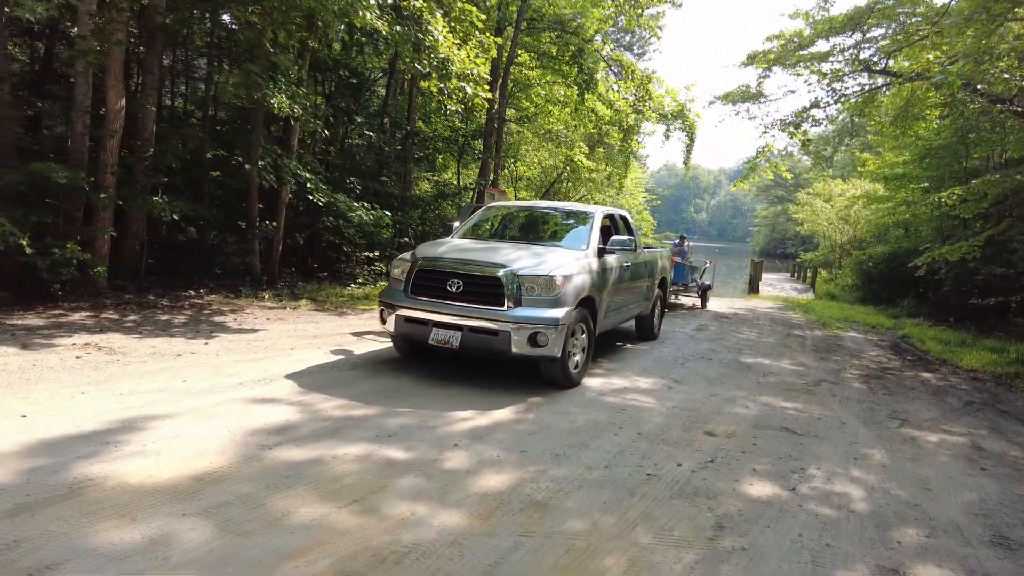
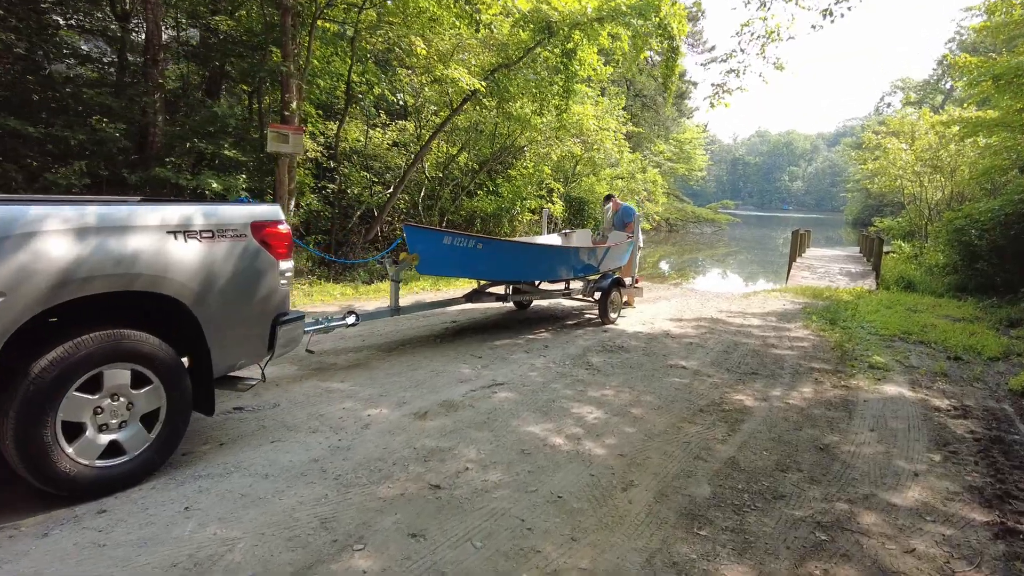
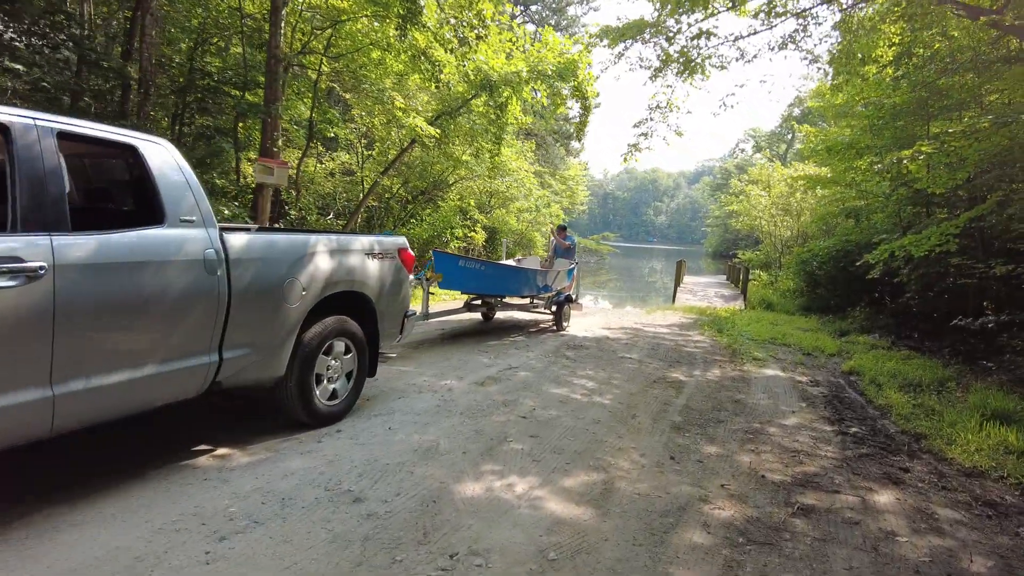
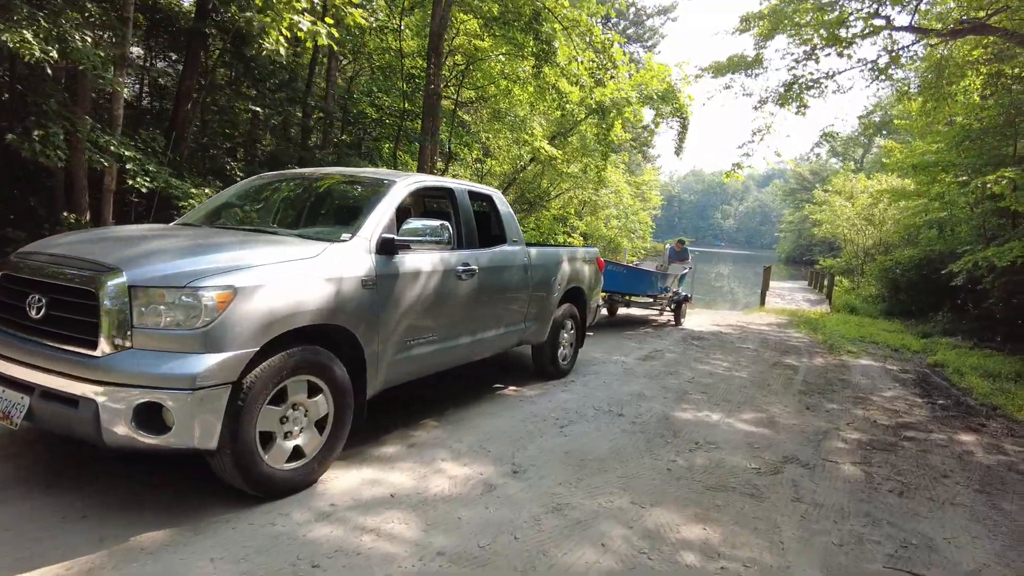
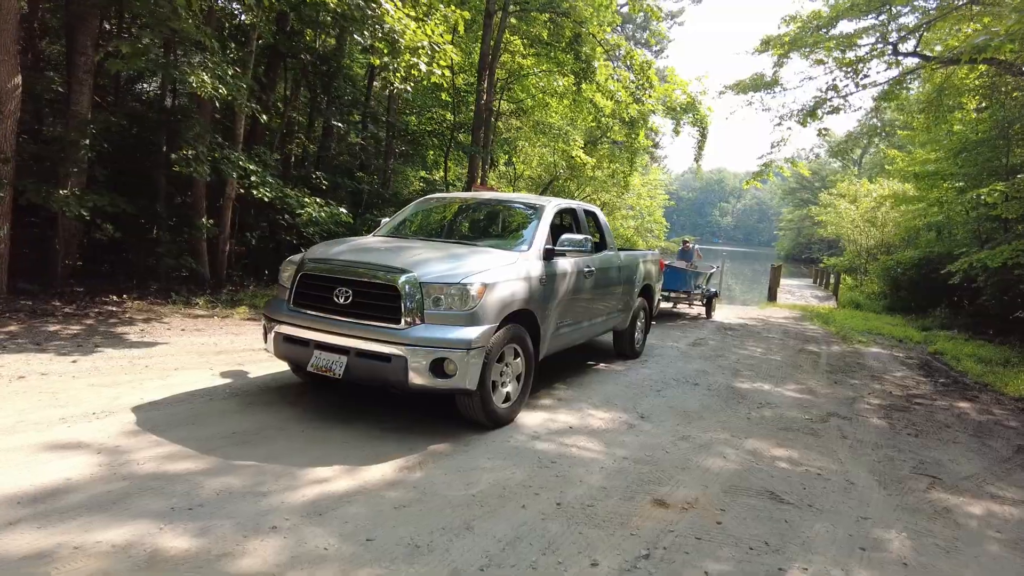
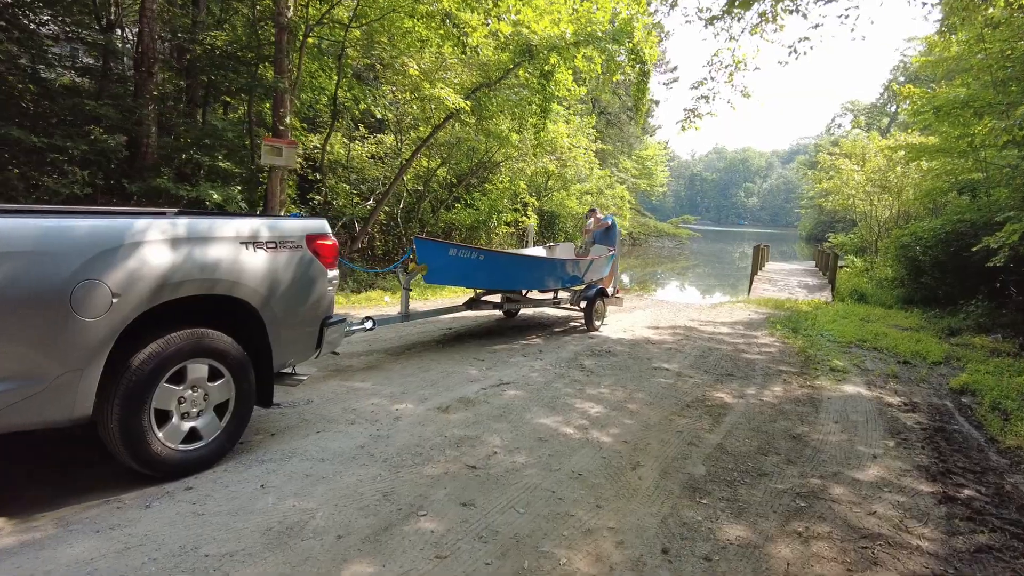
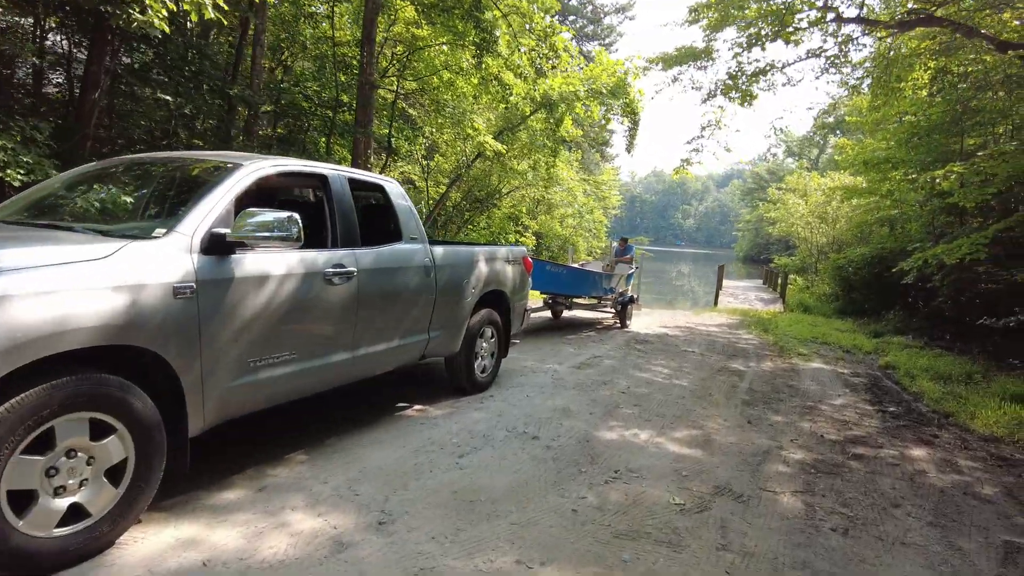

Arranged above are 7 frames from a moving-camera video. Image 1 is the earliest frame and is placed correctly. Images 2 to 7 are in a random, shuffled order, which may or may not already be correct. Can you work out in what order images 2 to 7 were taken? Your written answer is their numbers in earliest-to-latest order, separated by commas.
5, 4, 7, 3, 6, 2
